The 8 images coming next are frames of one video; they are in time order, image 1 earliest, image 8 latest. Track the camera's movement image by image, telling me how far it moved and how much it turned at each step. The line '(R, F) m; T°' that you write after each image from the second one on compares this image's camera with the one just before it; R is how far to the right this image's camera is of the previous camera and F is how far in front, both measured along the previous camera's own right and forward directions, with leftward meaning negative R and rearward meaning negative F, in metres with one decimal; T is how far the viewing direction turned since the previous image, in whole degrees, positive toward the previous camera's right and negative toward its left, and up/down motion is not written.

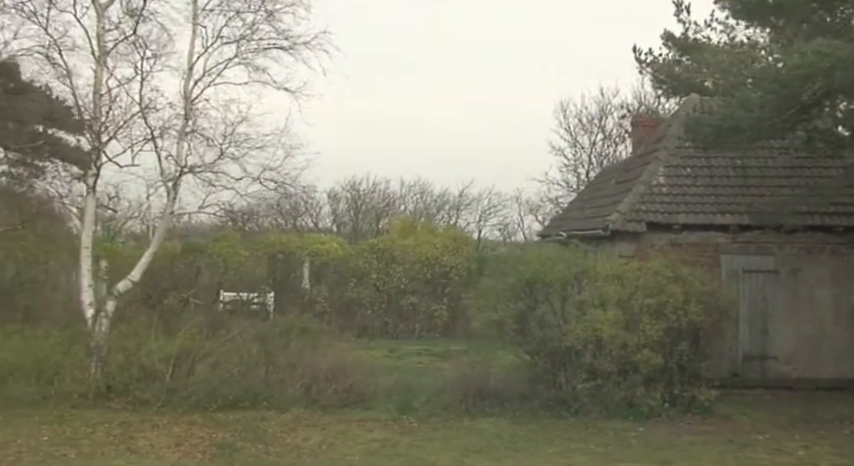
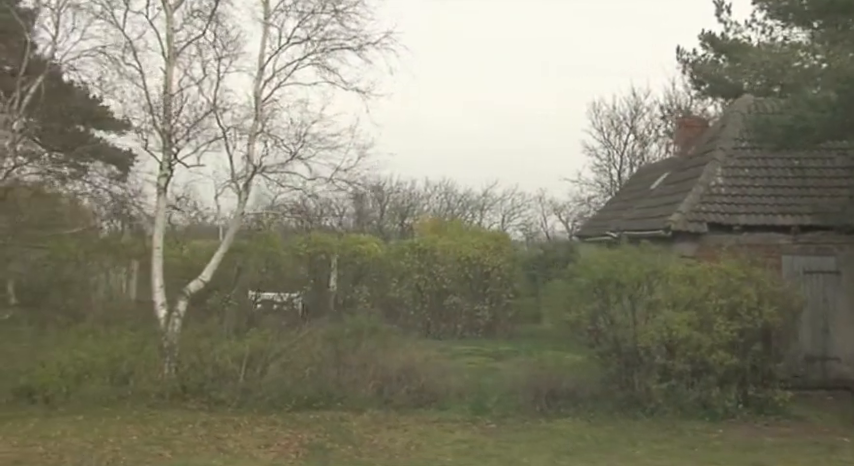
(-1.2, 0.0) m; 0°
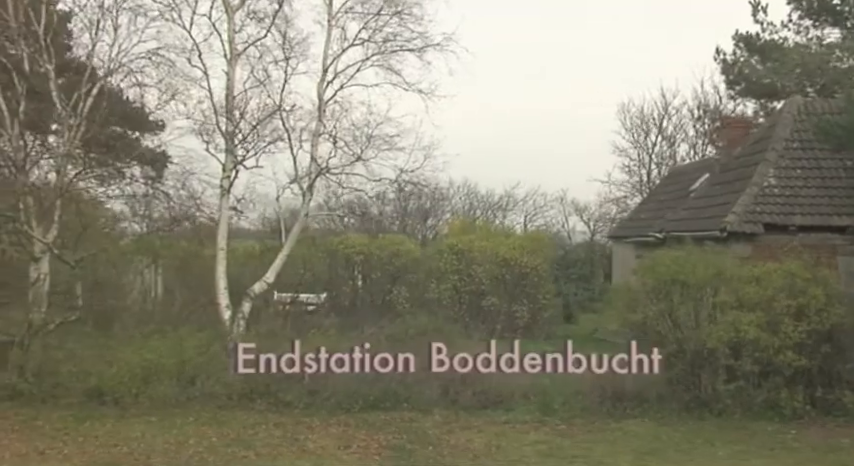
(-1.1, 0.0) m; 0°
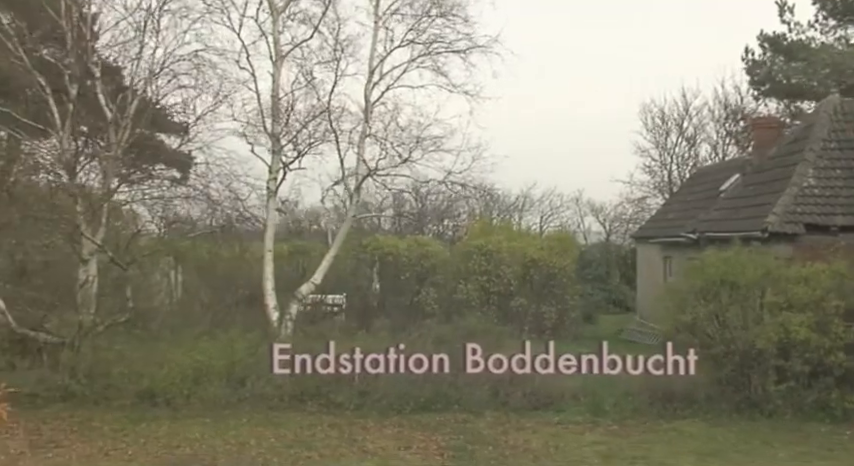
(-0.8, 0.0) m; 0°
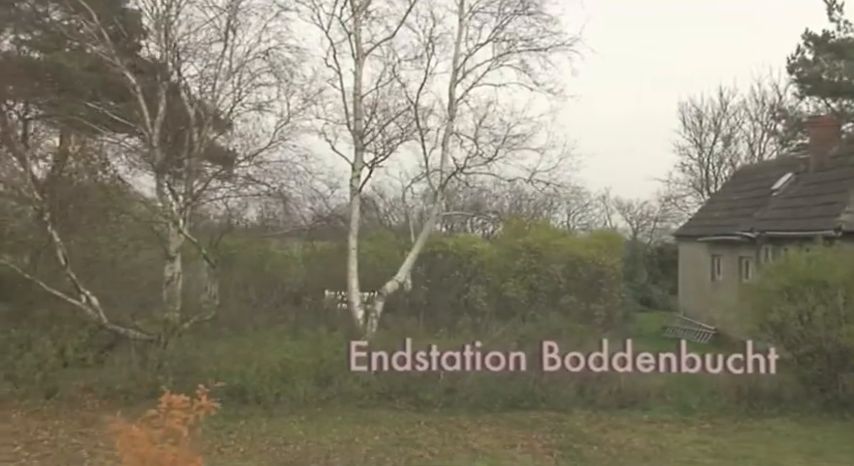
(-1.4, 0.0) m; 0°
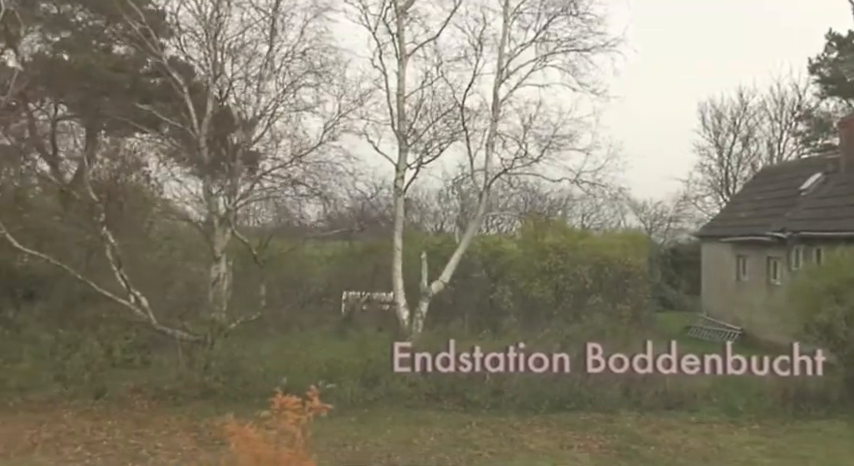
(-0.8, 0.0) m; 0°
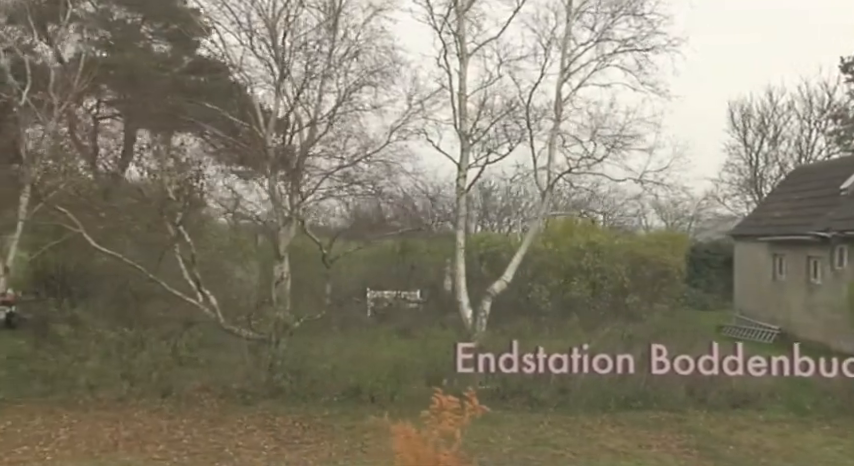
(-1.1, 0.0) m; 0°
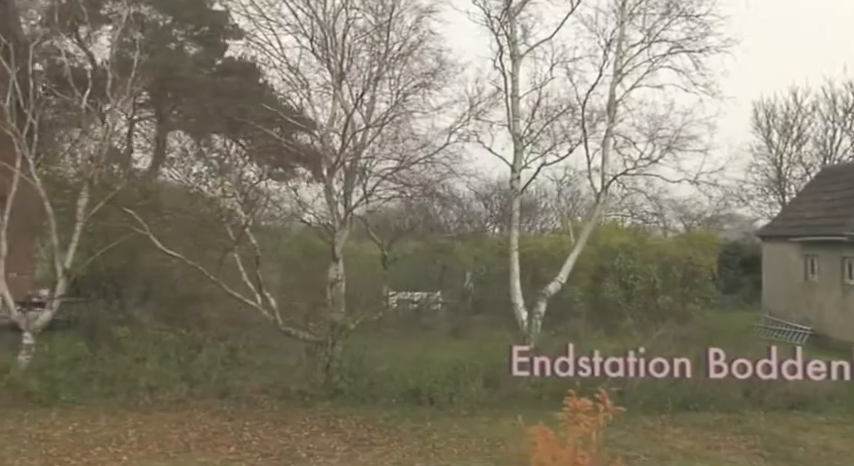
(-0.9, 0.0) m; 0°
